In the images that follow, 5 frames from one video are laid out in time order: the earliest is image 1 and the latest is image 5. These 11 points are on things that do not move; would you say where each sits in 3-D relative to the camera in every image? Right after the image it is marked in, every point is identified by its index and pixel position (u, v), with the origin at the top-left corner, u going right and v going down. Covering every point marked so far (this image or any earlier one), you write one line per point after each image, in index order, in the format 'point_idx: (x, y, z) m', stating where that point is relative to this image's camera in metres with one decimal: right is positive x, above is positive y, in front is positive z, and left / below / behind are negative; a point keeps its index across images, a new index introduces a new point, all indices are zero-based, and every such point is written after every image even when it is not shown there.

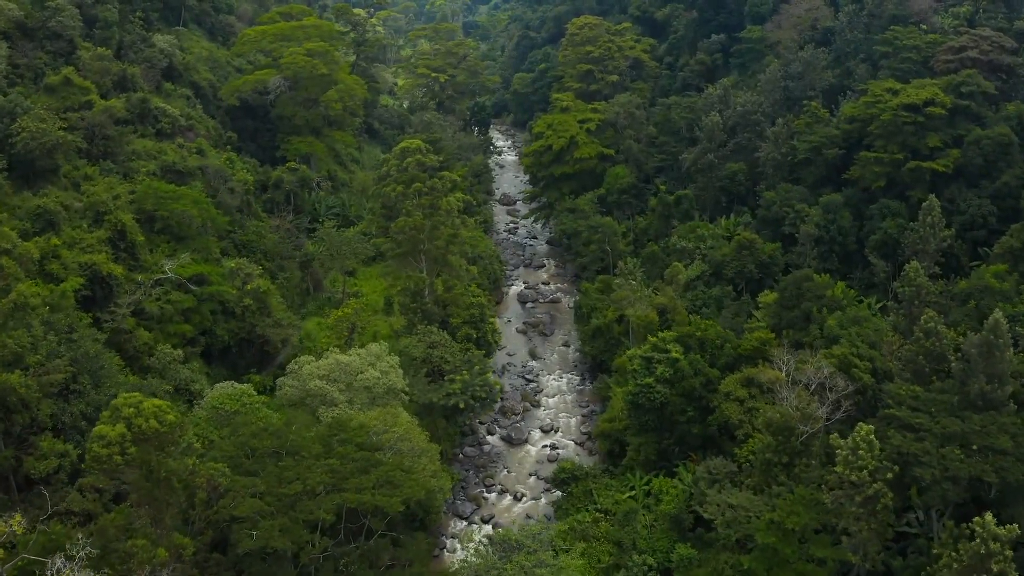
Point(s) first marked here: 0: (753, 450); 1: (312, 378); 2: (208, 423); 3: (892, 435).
0: (+5.7, -3.8, +18.4) m
1: (-5.1, -2.3, +19.5) m
2: (-7.2, -3.2, +18.0) m
3: (+7.7, -3.0, +15.6) m
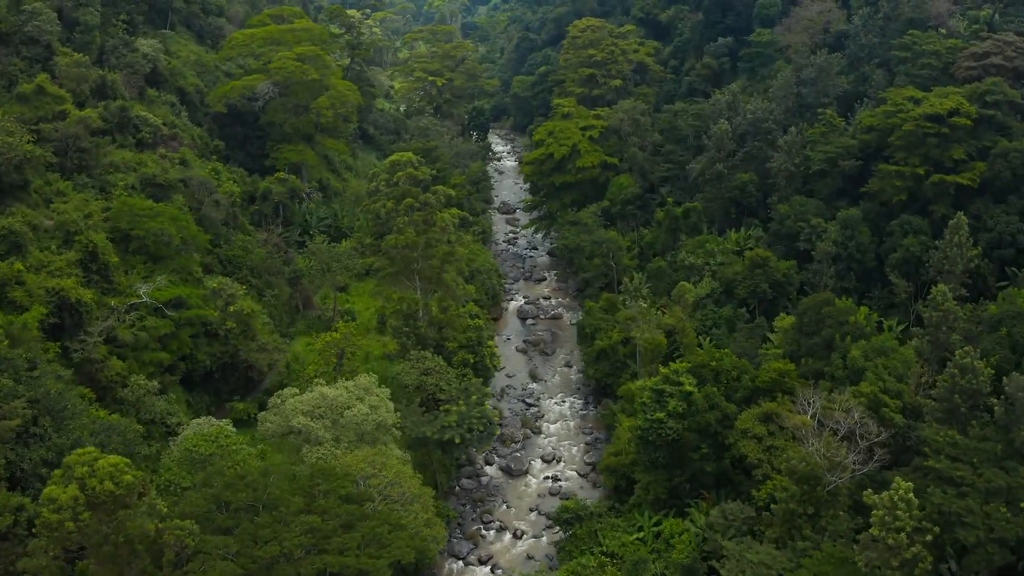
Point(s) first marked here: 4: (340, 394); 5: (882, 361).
0: (+5.7, -4.5, +16.9) m
1: (-5.1, -3.0, +18.1) m
2: (-7.2, -3.9, +16.6) m
3: (+7.7, -3.7, +14.2) m
4: (-4.2, -2.6, +18.7) m
5: (+9.0, -1.8, +18.7) m
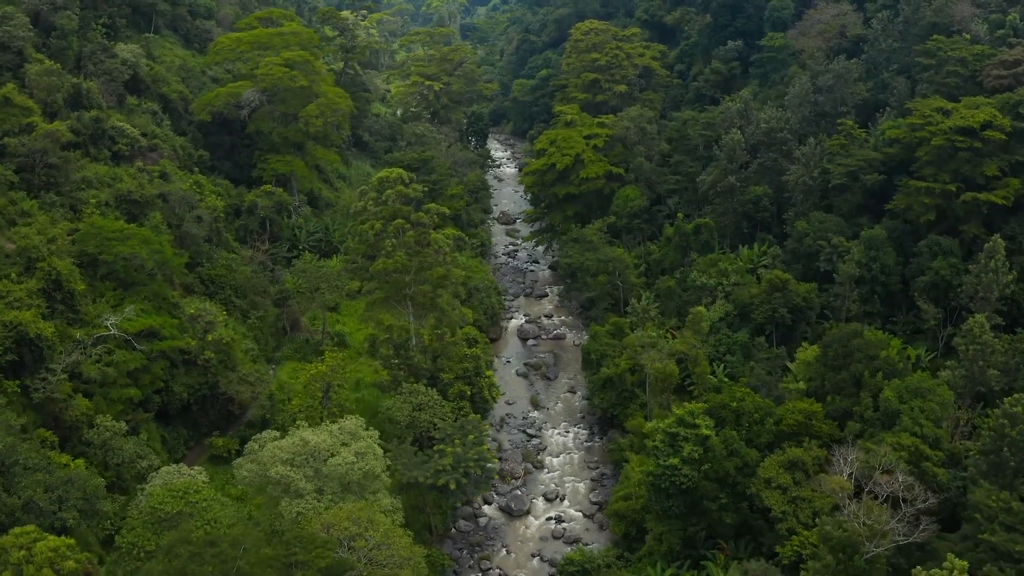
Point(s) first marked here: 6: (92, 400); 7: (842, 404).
0: (+5.7, -5.3, +15.3) m
1: (-5.1, -3.8, +16.4) m
2: (-7.2, -4.7, +14.9) m
3: (+7.7, -4.5, +12.5) m
4: (-4.2, -3.4, +17.0) m
5: (+9.0, -2.6, +17.1) m
6: (-10.2, -2.7, +18.7) m
7: (+7.9, -2.8, +18.5) m
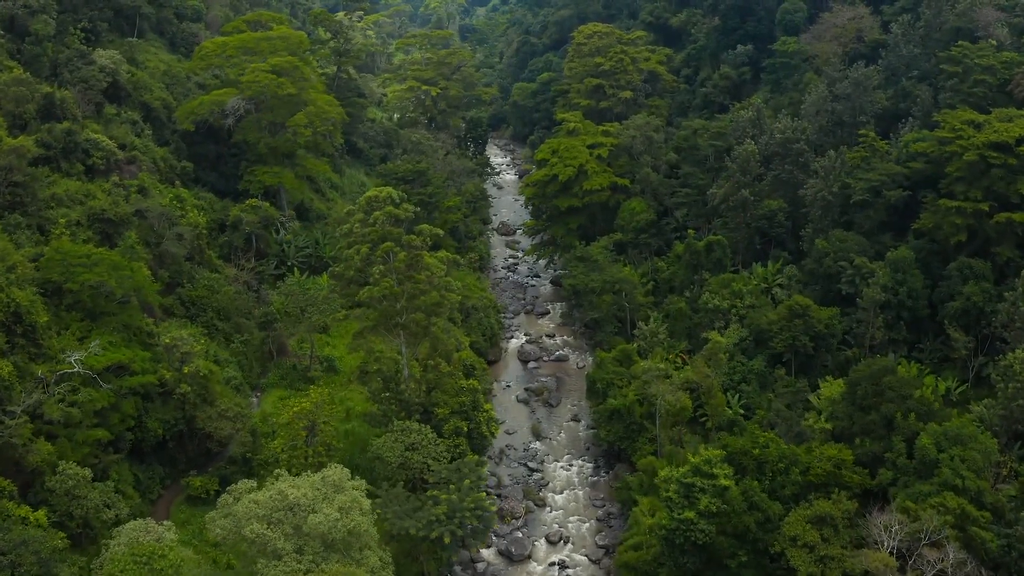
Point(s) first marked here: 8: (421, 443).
0: (+5.7, -6.1, +13.7) m
1: (-5.1, -4.5, +14.9) m
2: (-7.2, -5.4, +13.4) m
3: (+7.7, -5.3, +11.0) m
4: (-4.2, -4.1, +15.5) m
5: (+9.0, -3.3, +15.5) m
6: (-10.2, -3.4, +17.1) m
7: (+7.9, -3.5, +16.9) m
8: (-2.3, -3.9, +19.2) m
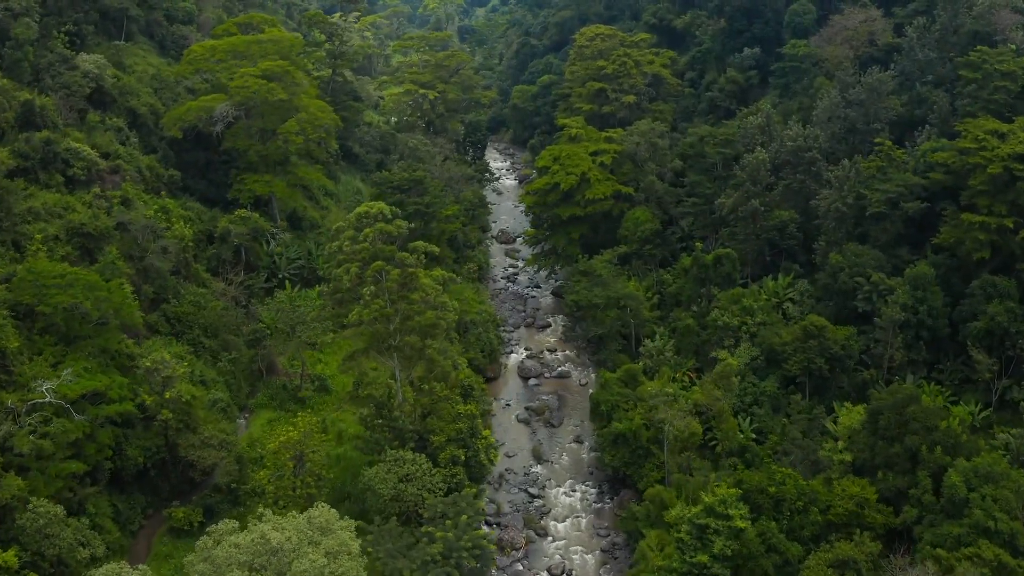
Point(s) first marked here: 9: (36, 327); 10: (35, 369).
0: (+5.7, -6.6, +12.7) m
1: (-5.1, -5.0, +13.8) m
2: (-7.2, -5.9, +12.3) m
3: (+7.7, -5.8, +9.9) m
4: (-4.2, -4.6, +14.4) m
5: (+9.0, -3.9, +14.4) m
6: (-10.2, -4.0, +16.0) m
7: (+8.0, -4.1, +15.9) m
8: (-2.3, -4.4, +18.2) m
9: (-11.4, -0.9, +18.3) m
10: (-10.9, -1.8, +17.6) m
